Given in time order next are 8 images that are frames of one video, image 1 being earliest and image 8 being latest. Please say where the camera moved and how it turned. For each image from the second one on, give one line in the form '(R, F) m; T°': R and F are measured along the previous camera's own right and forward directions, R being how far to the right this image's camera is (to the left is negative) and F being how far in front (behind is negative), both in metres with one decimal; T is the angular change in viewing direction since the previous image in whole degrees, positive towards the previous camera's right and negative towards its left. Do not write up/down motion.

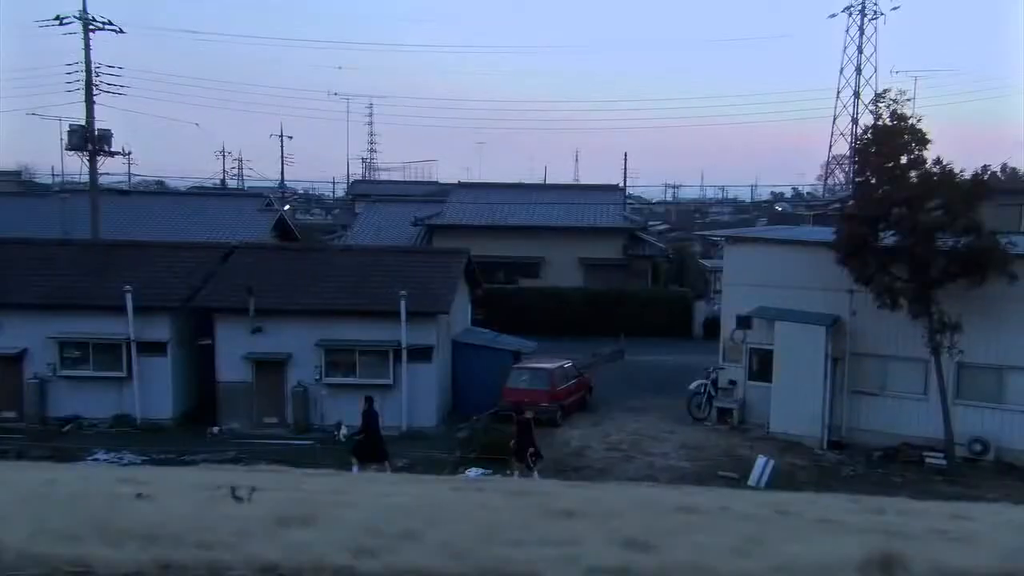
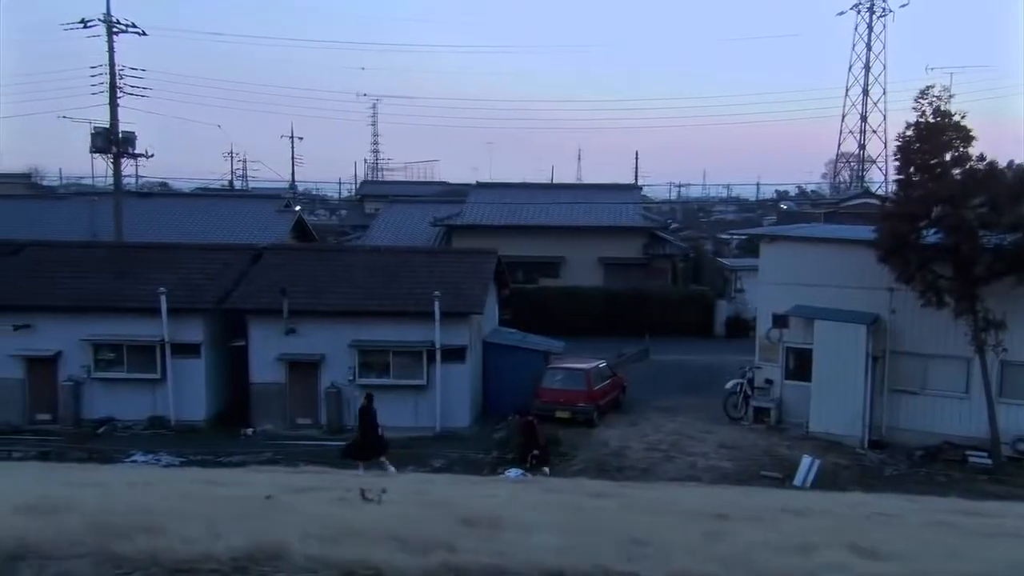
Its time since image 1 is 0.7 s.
(-0.4, 0.0) m; 0°
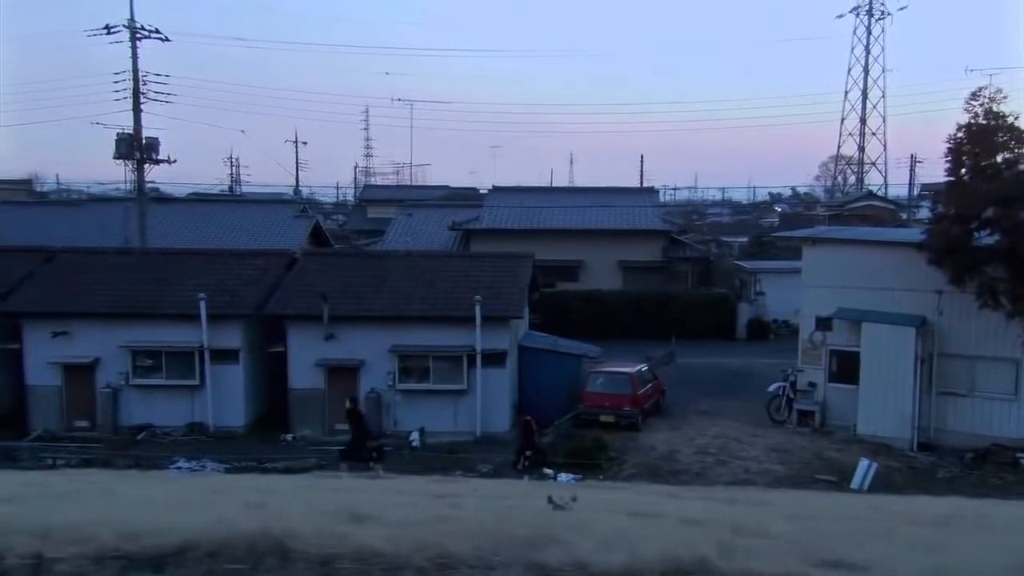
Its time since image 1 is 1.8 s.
(-0.7, 0.0) m; 0°
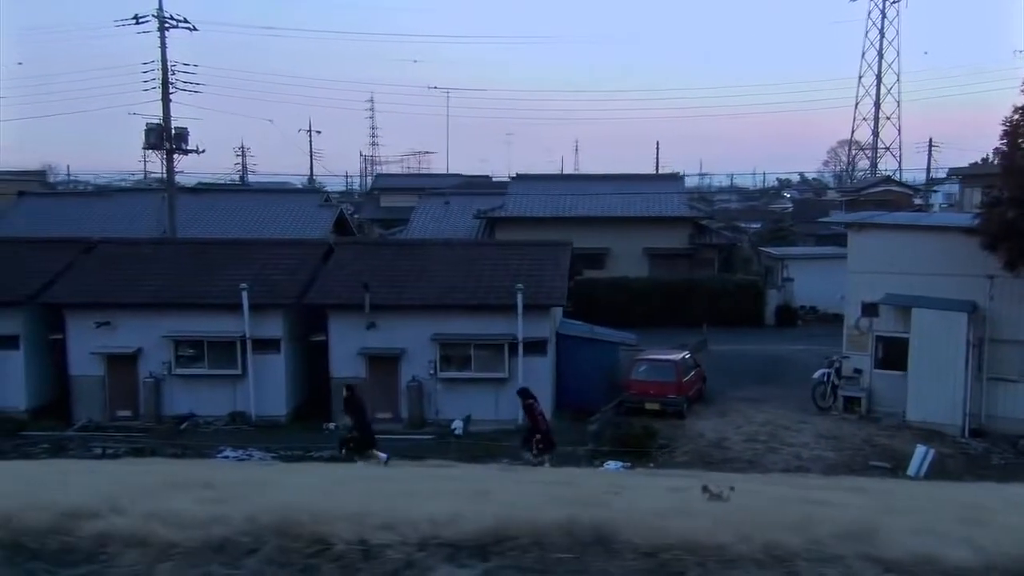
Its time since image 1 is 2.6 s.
(-0.5, 0.0) m; -1°
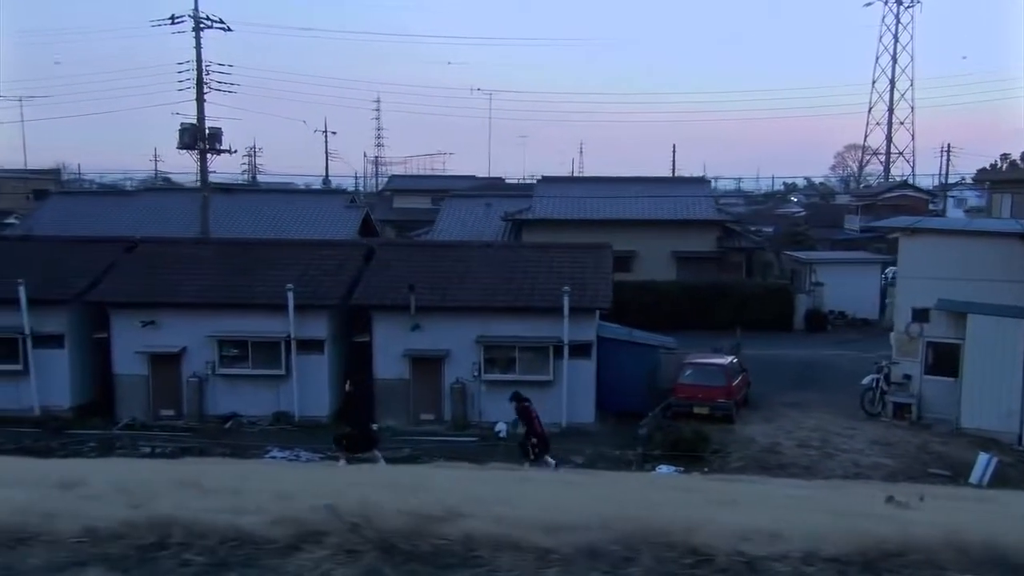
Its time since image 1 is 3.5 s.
(-0.6, 0.0) m; -1°
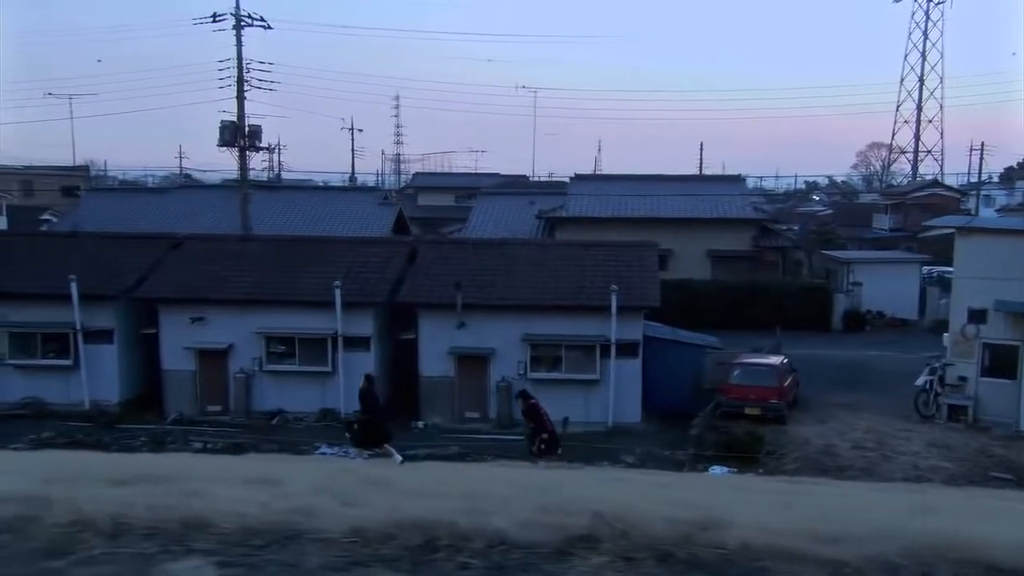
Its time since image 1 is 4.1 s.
(-0.4, 0.0) m; -1°
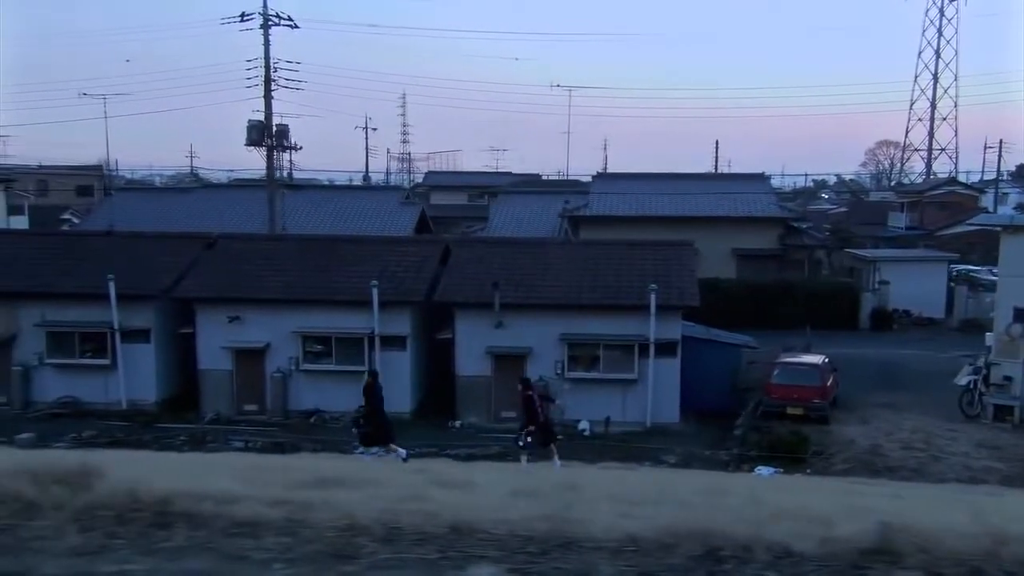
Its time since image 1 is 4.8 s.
(-0.5, 0.0) m; -1°
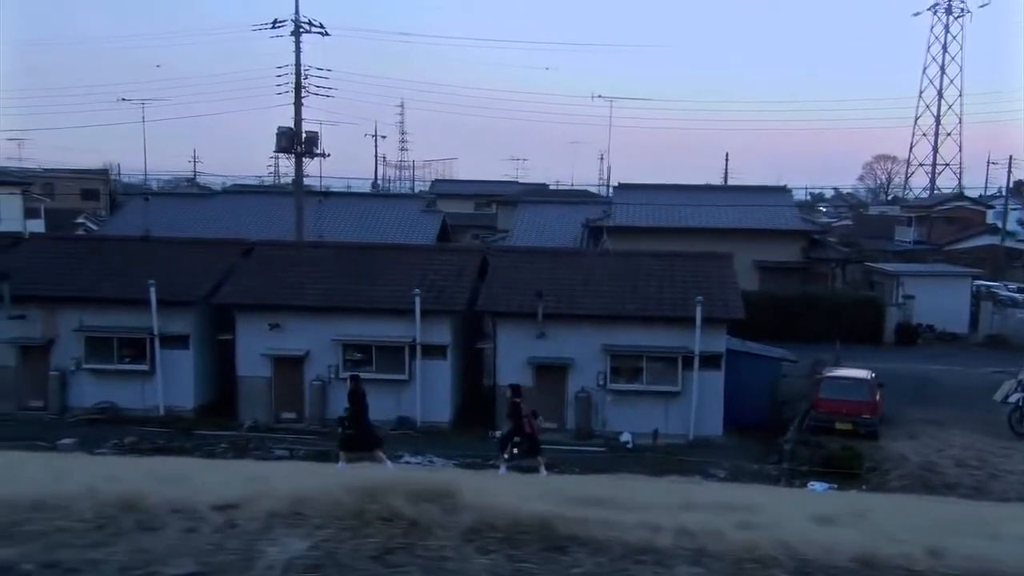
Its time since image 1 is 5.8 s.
(-0.7, +0.1) m; 0°
